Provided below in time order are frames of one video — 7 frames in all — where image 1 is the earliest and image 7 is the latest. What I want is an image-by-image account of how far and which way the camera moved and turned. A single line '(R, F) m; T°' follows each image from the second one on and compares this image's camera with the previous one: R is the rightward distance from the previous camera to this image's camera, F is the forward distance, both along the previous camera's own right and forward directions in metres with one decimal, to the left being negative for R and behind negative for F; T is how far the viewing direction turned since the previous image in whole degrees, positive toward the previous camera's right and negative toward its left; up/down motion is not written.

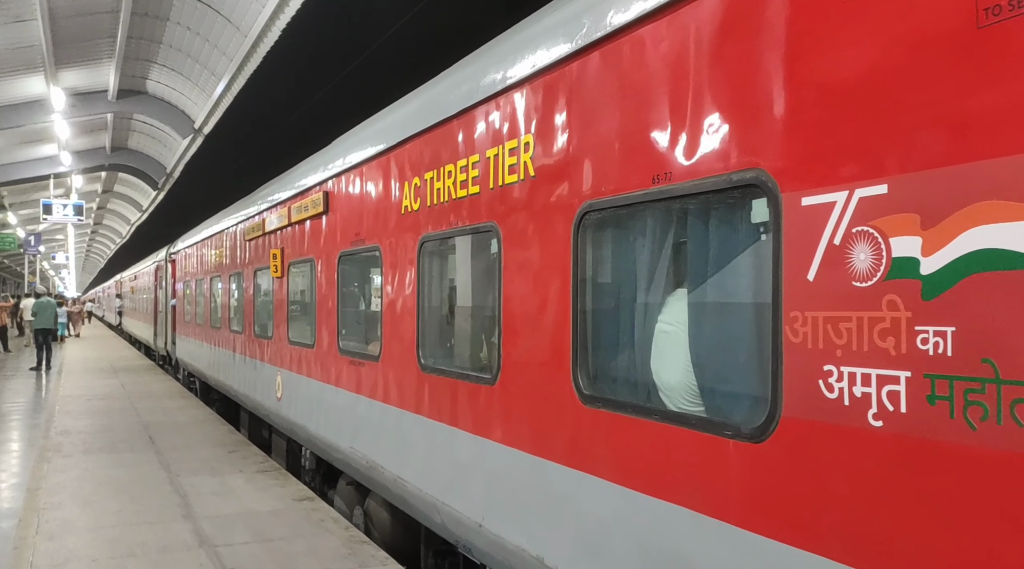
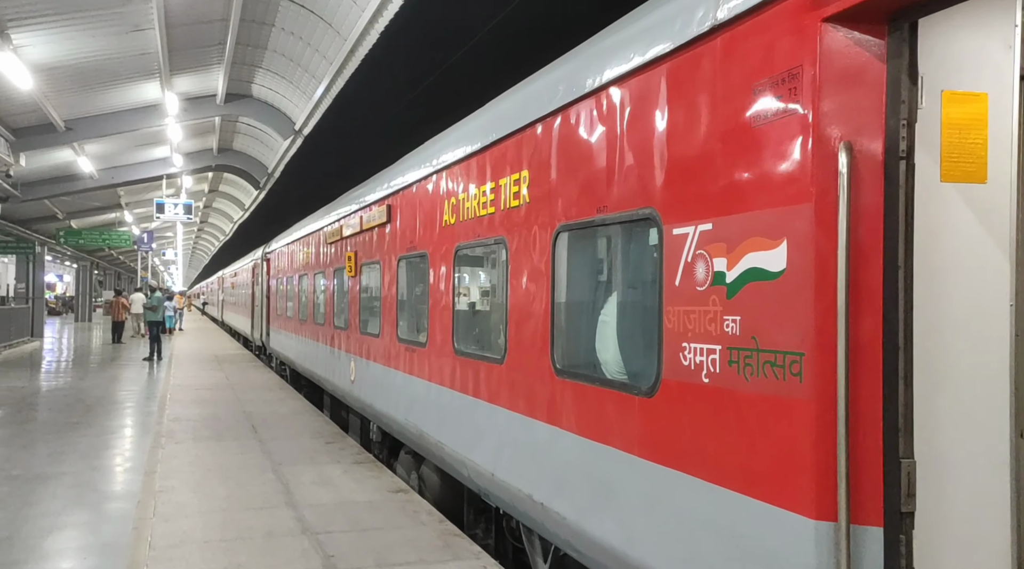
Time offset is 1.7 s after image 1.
(+0.2, -0.5) m; -6°
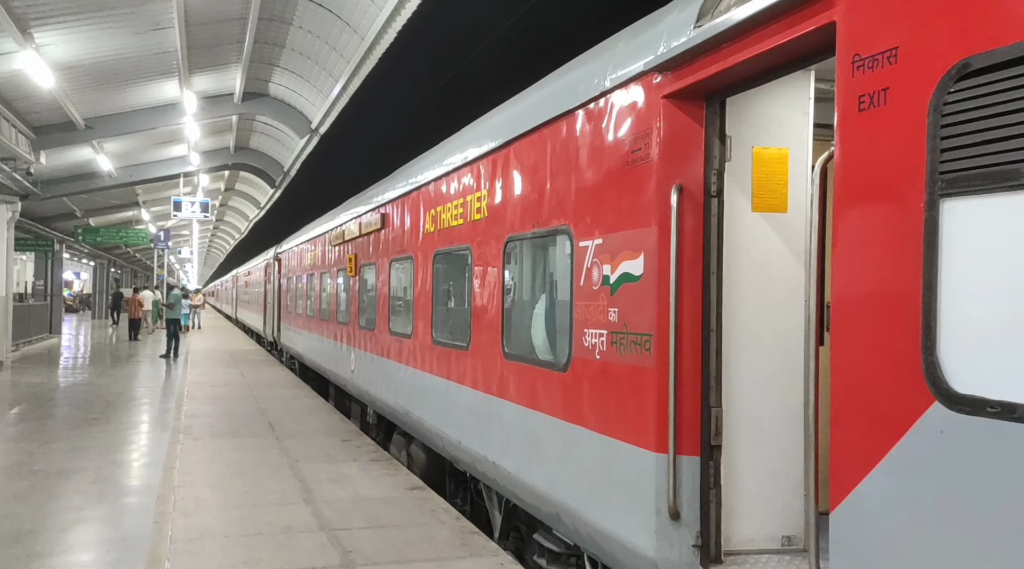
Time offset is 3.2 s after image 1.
(+0.2, -0.4) m; -1°
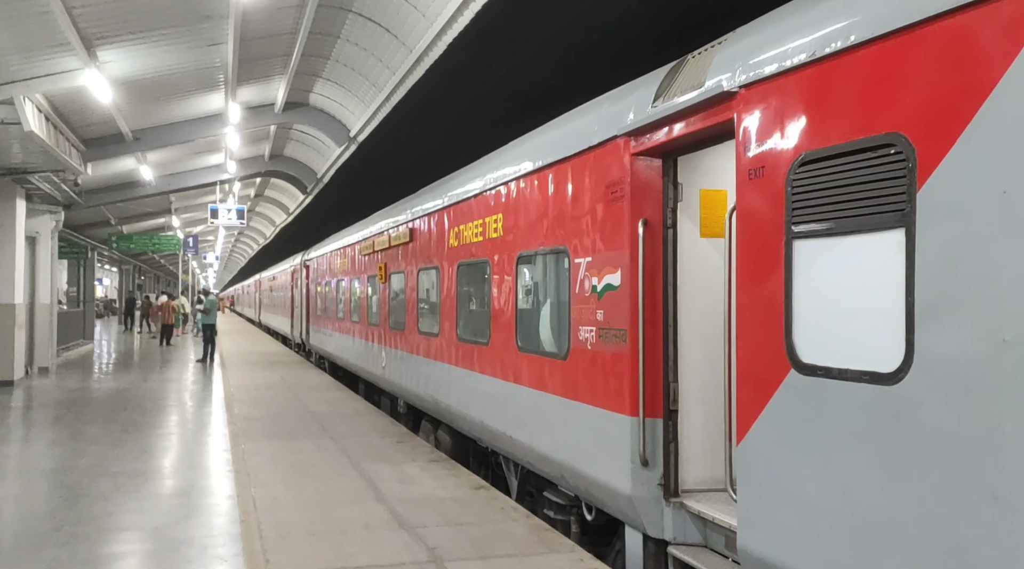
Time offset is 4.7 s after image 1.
(-0.6, -0.7) m; -3°
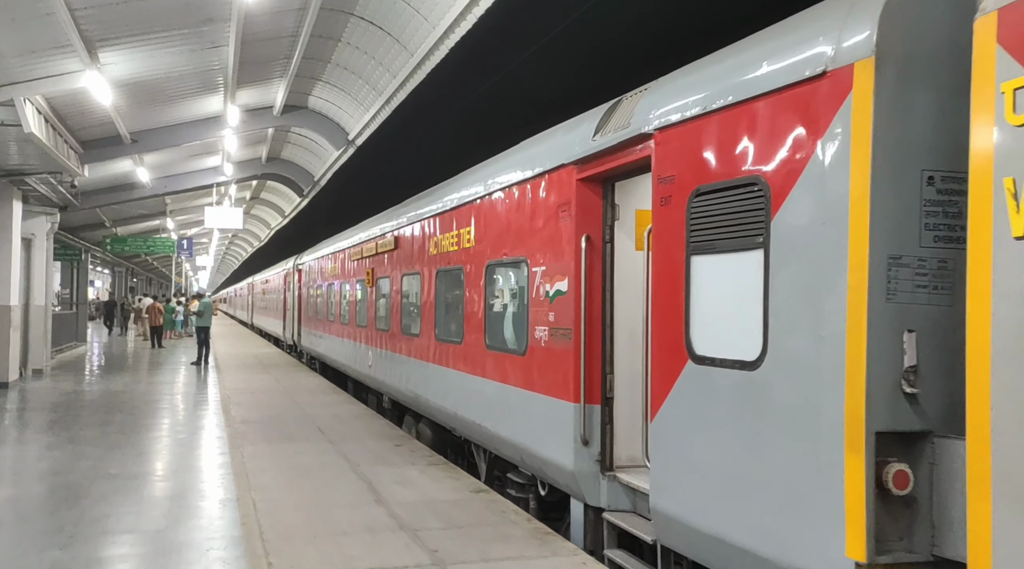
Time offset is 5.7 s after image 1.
(0.0, -0.5) m; 0°
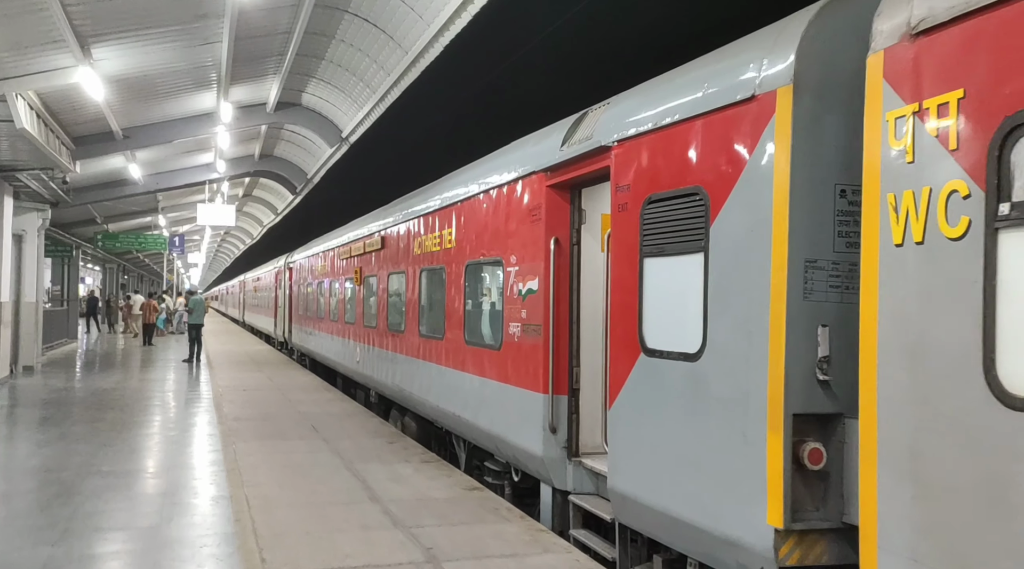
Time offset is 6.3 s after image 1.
(+0.2, -0.6) m; 0°
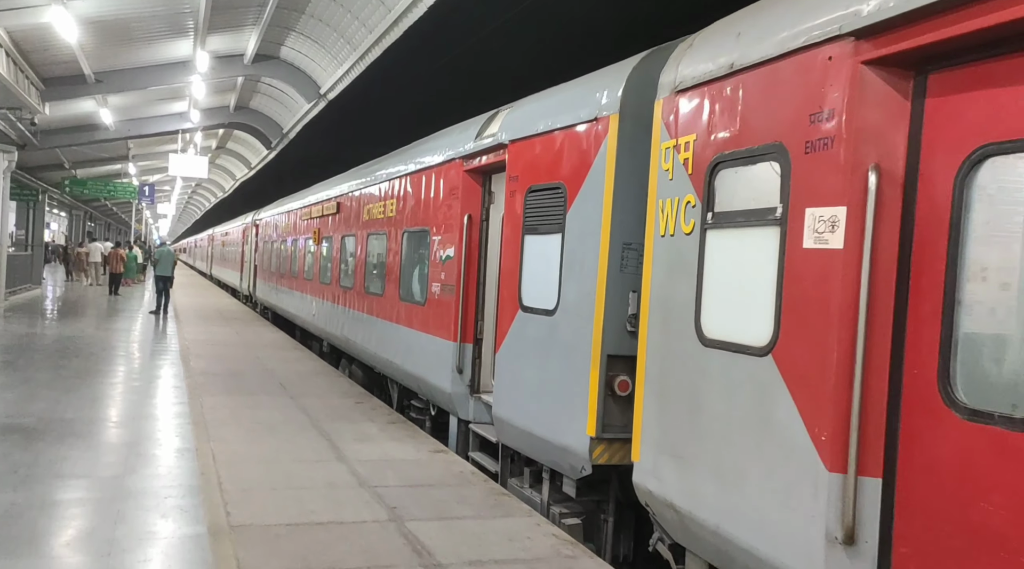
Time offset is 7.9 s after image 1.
(0.0, -0.1) m; +2°
